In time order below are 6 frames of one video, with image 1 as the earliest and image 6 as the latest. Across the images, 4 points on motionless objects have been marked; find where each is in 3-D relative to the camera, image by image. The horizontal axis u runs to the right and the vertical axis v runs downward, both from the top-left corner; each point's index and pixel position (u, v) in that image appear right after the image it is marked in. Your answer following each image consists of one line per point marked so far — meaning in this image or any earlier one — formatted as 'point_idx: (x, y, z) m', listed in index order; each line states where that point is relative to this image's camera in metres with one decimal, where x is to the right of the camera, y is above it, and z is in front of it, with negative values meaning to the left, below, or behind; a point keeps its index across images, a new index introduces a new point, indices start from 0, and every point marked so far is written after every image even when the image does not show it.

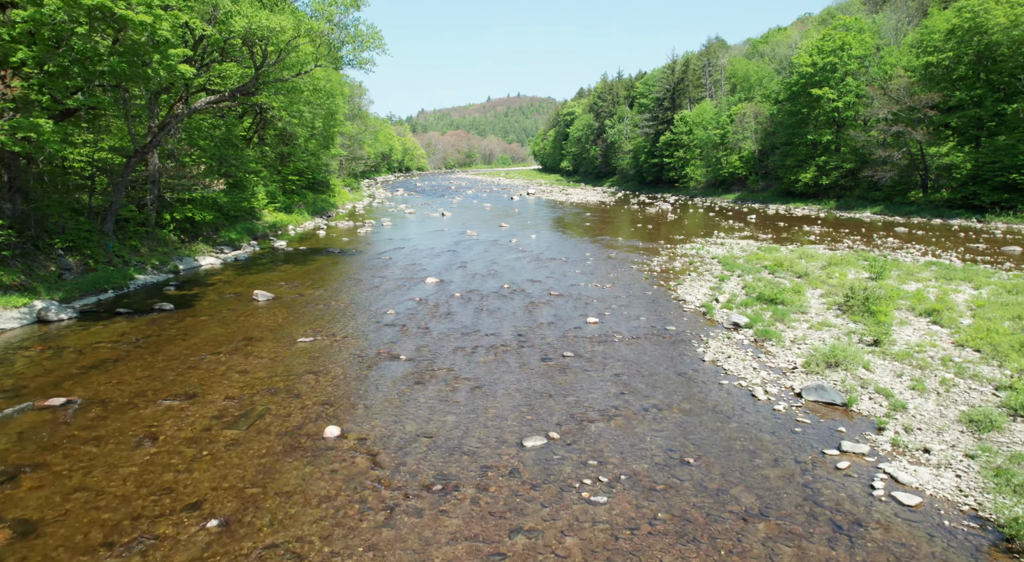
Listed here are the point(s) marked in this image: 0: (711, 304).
0: (+5.4, -0.6, +16.8) m
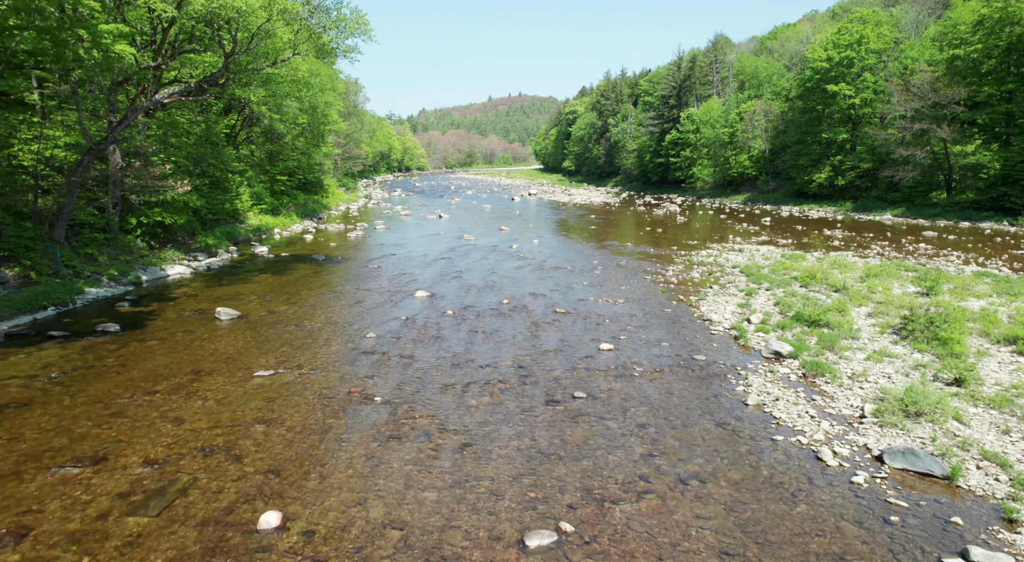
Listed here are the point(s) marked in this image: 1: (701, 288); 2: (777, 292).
0: (+5.4, -1.0, +14.5) m
1: (+5.9, -0.3, +19.3) m
2: (+7.6, -0.3, +18.0) m
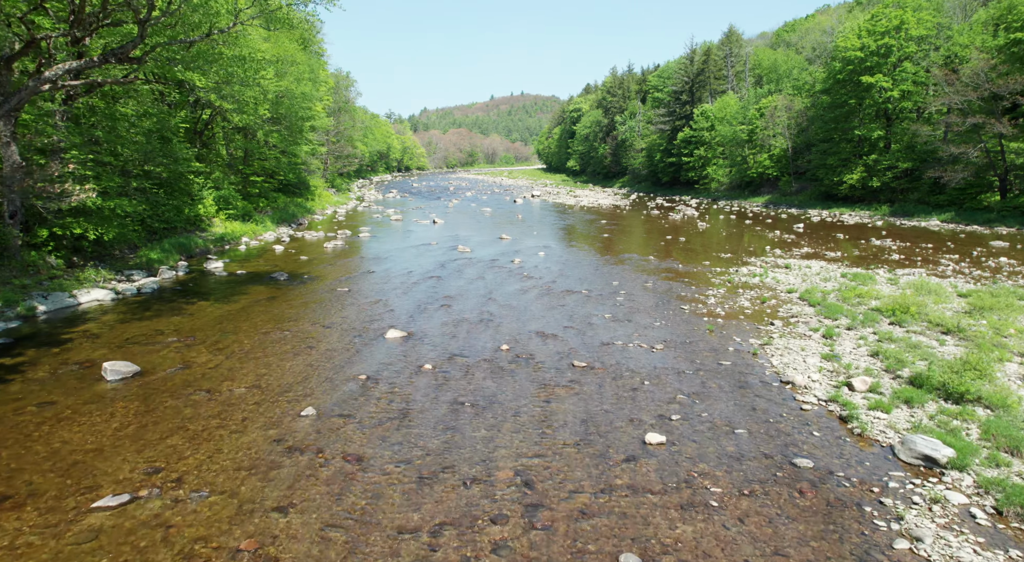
0: (+5.4, -1.8, +10.1) m
1: (+5.9, -1.1, +14.8) m
2: (+7.6, -1.1, +13.5) m
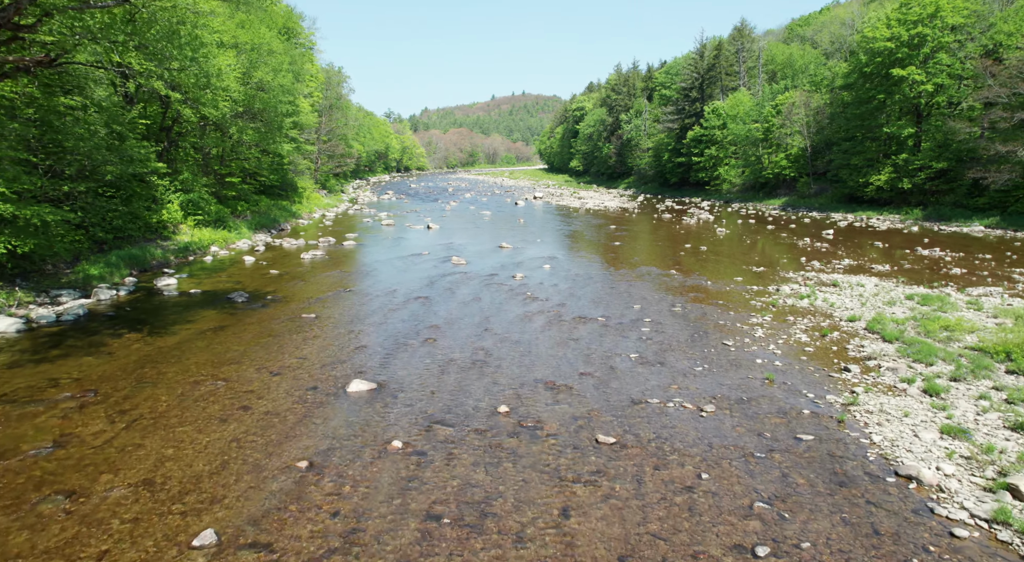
0: (+5.4, -2.5, +6.7) m
1: (+5.9, -1.7, +11.5) m
2: (+7.7, -1.8, +10.1) m
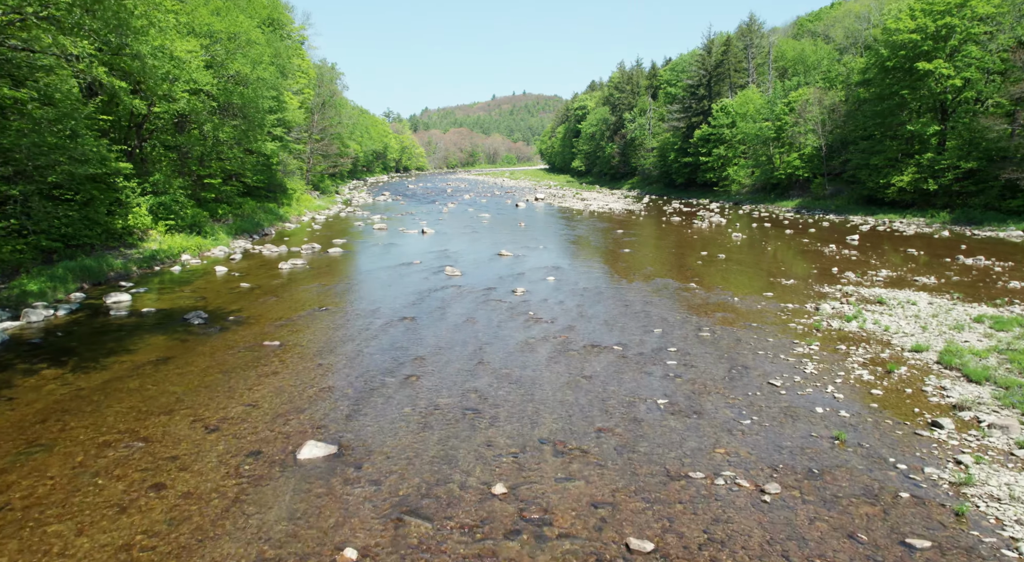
0: (+5.4, -2.9, +4.2) m
1: (+5.9, -2.2, +9.0) m
2: (+7.6, -2.2, +7.6) m
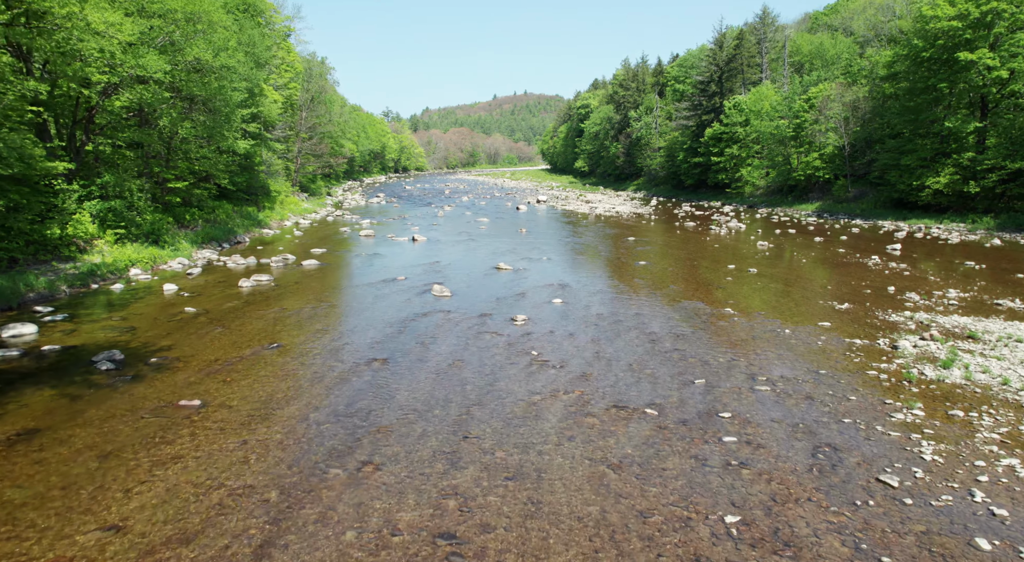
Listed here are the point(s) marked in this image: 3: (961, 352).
0: (+5.3, -3.6, +0.7) m
1: (+5.8, -2.9, +5.4) m
2: (+7.6, -2.9, +4.1) m
3: (+9.1, -1.4, +12.8) m
